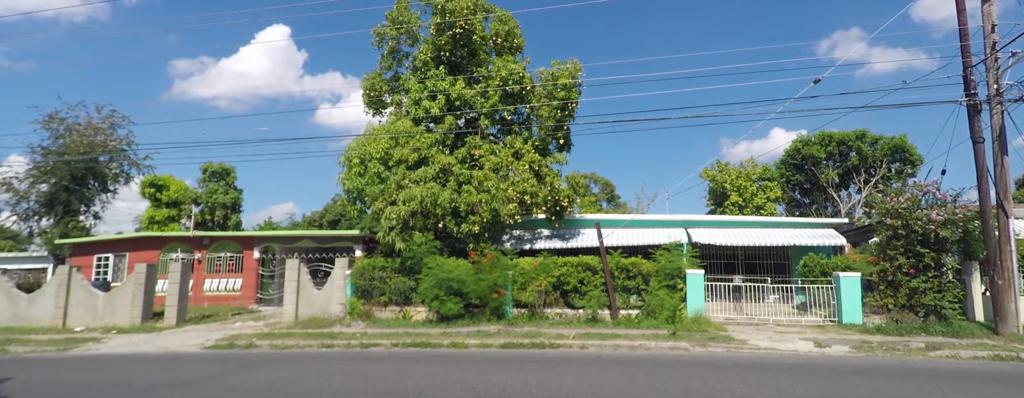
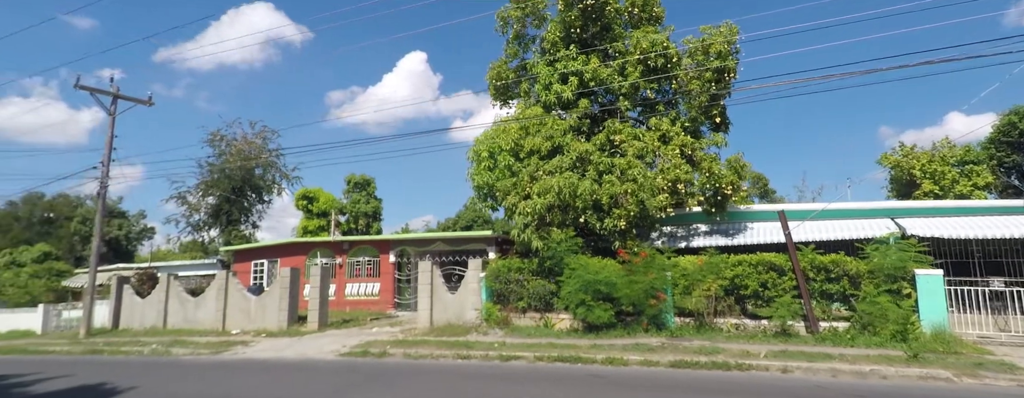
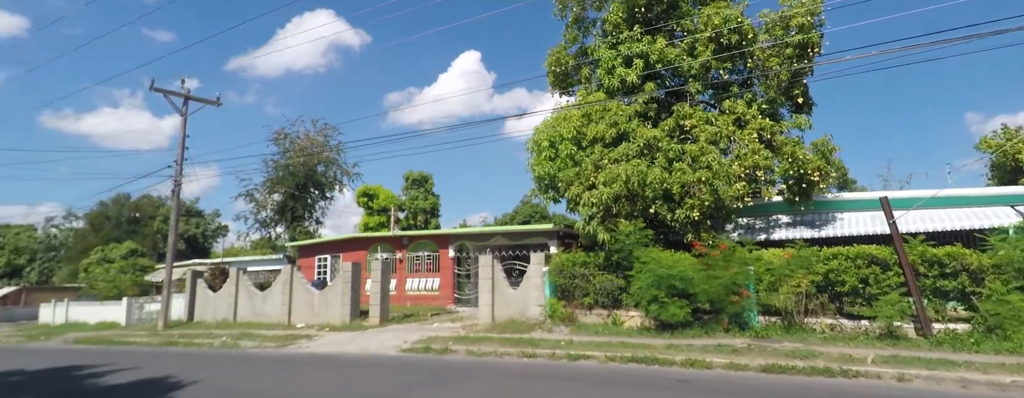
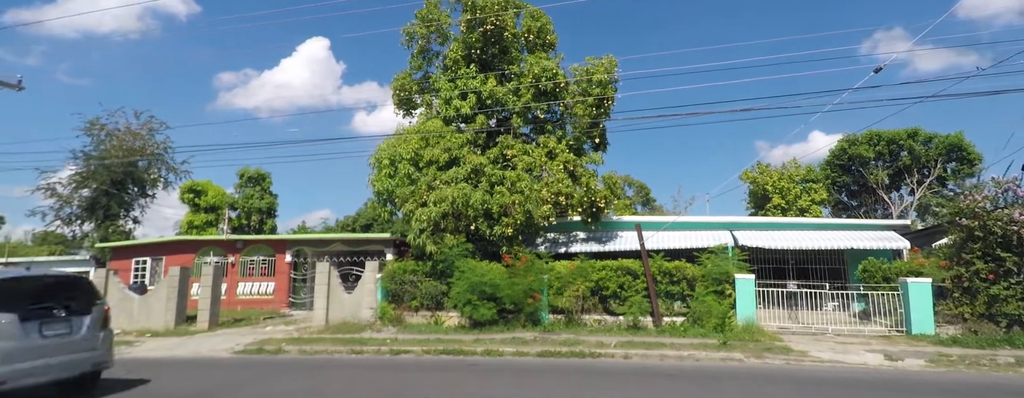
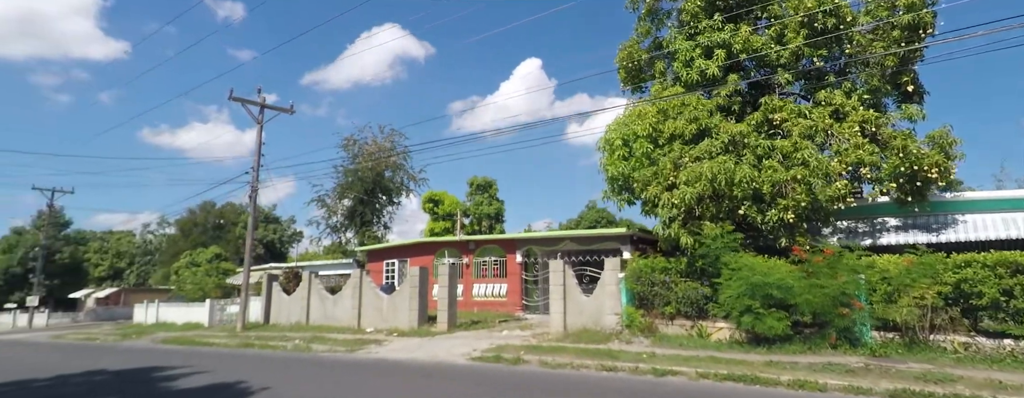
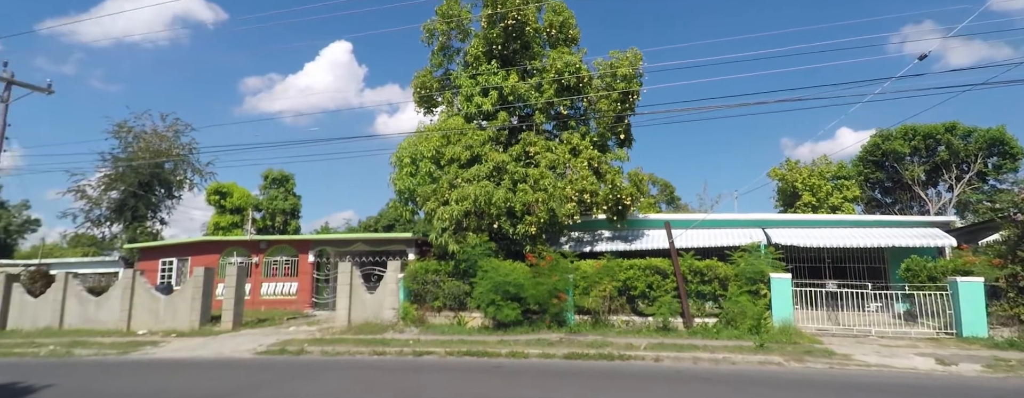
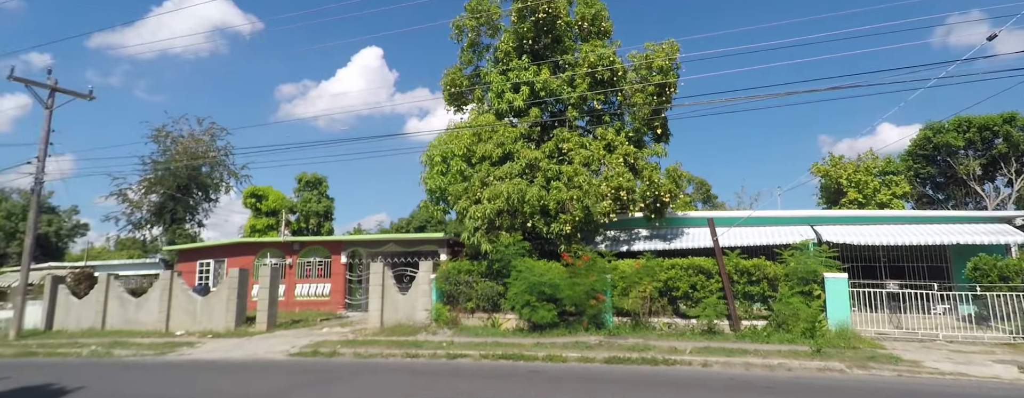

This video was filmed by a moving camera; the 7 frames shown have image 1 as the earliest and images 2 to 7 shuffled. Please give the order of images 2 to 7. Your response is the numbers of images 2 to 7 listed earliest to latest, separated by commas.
4, 6, 7, 2, 3, 5
